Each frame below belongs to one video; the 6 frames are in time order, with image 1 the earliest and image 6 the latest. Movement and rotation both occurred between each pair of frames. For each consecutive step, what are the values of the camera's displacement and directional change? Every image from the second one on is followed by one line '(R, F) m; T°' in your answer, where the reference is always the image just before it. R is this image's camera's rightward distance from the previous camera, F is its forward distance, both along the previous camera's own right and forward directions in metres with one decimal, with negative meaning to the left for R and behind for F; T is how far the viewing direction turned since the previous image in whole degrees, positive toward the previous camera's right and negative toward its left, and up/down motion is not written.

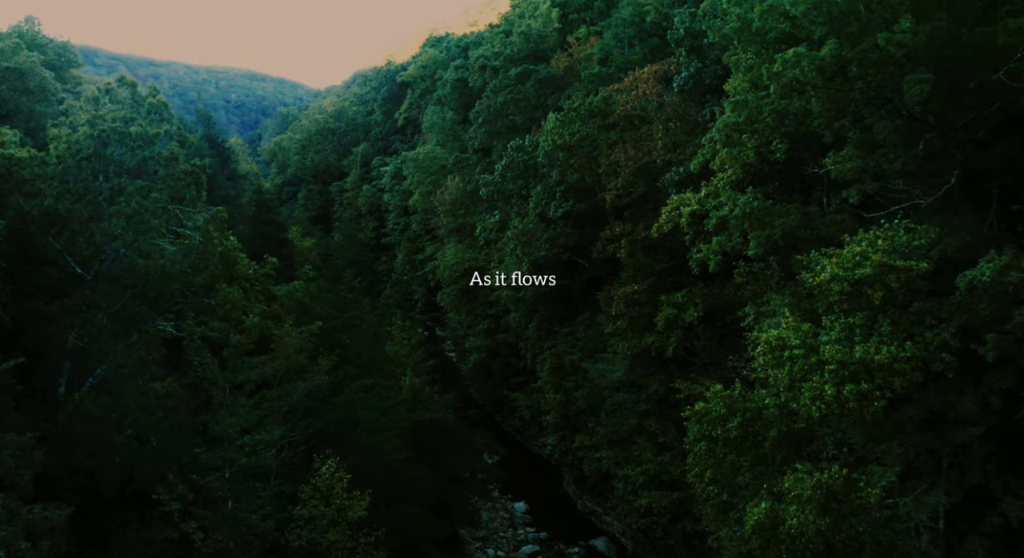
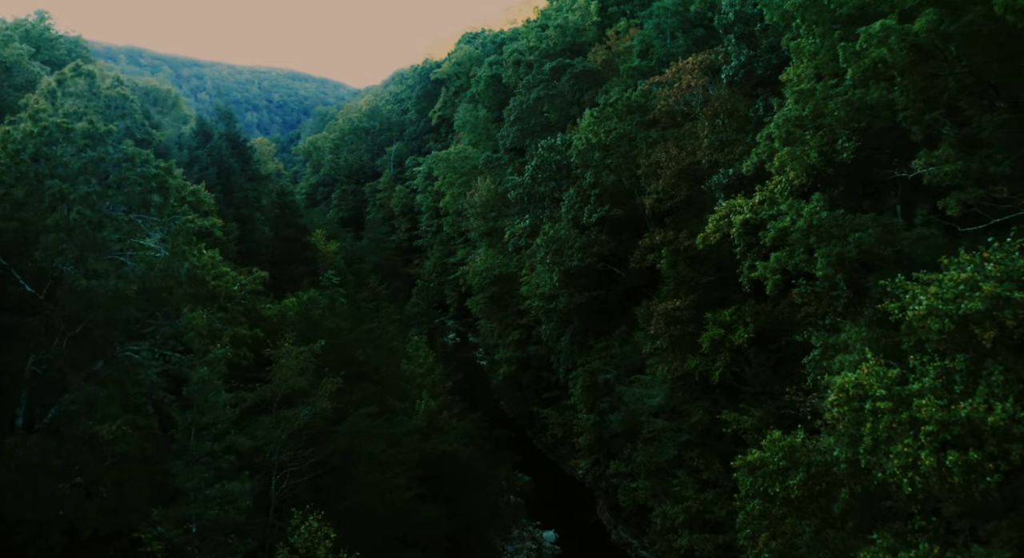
(+0.4, +2.3) m; -3°
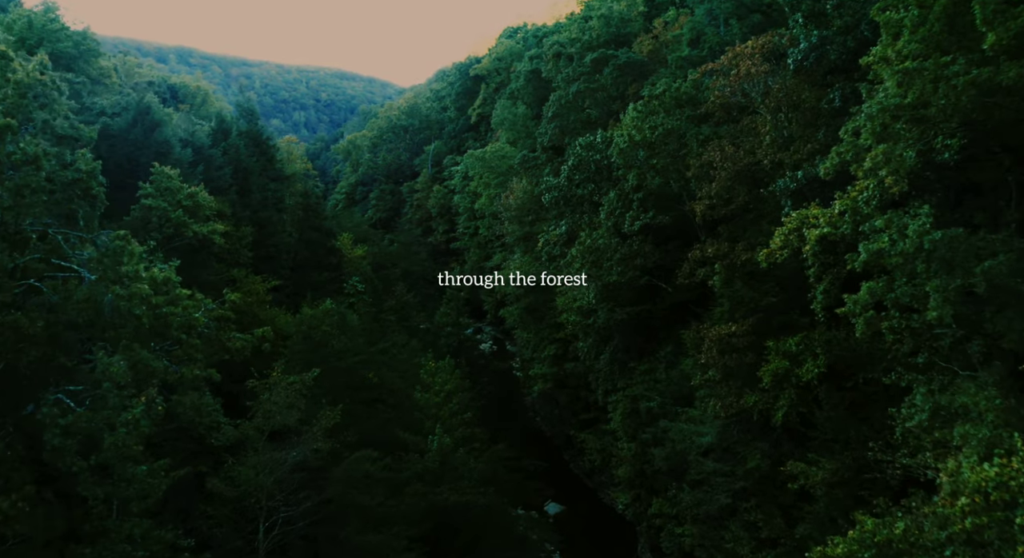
(+0.5, +2.8) m; -4°
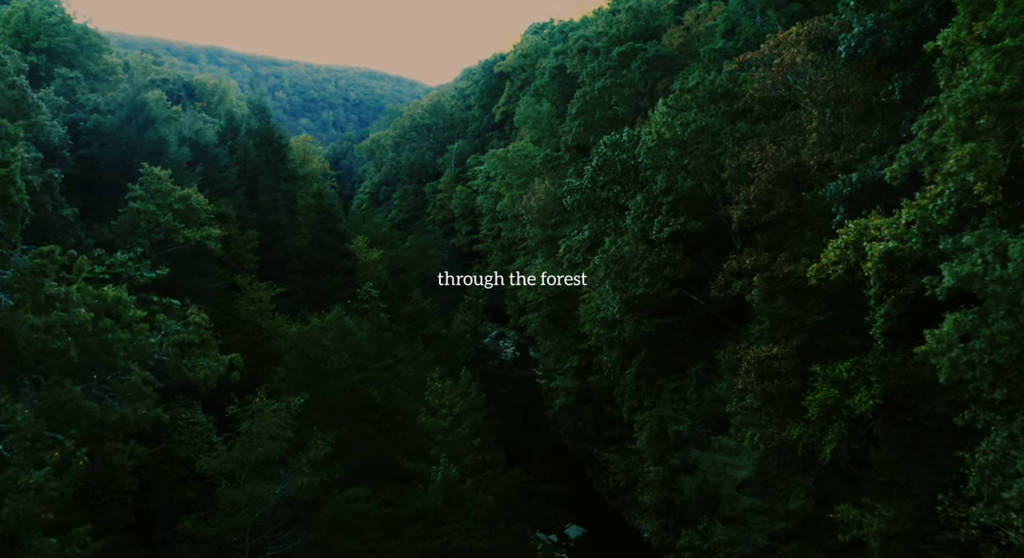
(+0.4, +1.8) m; -2°
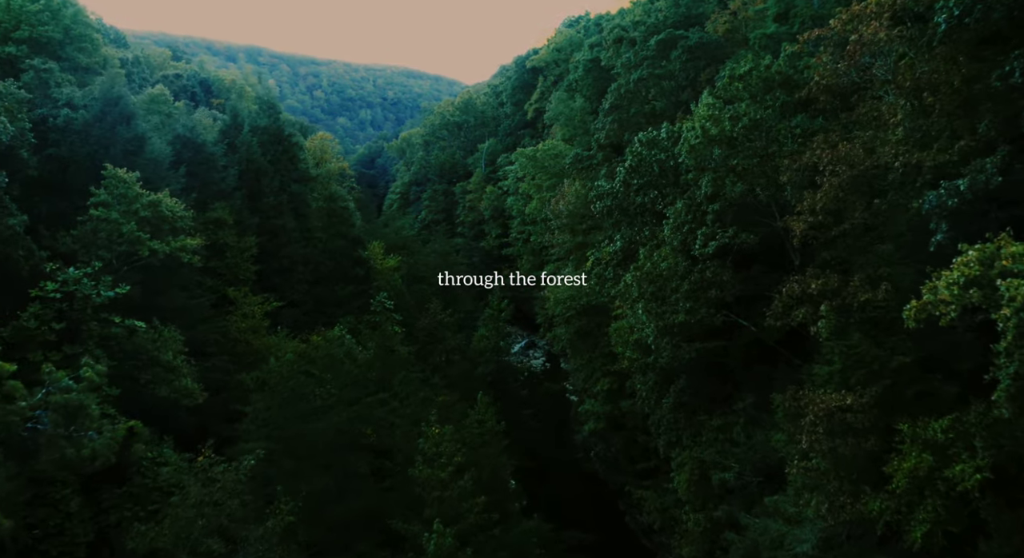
(+0.6, +2.9) m; -3°
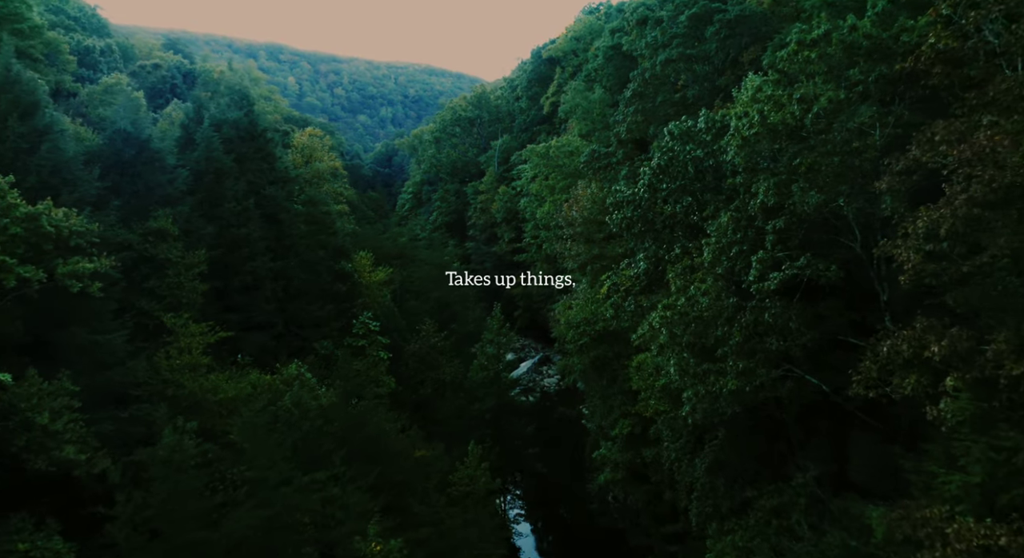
(+0.7, +4.4) m; -2°
